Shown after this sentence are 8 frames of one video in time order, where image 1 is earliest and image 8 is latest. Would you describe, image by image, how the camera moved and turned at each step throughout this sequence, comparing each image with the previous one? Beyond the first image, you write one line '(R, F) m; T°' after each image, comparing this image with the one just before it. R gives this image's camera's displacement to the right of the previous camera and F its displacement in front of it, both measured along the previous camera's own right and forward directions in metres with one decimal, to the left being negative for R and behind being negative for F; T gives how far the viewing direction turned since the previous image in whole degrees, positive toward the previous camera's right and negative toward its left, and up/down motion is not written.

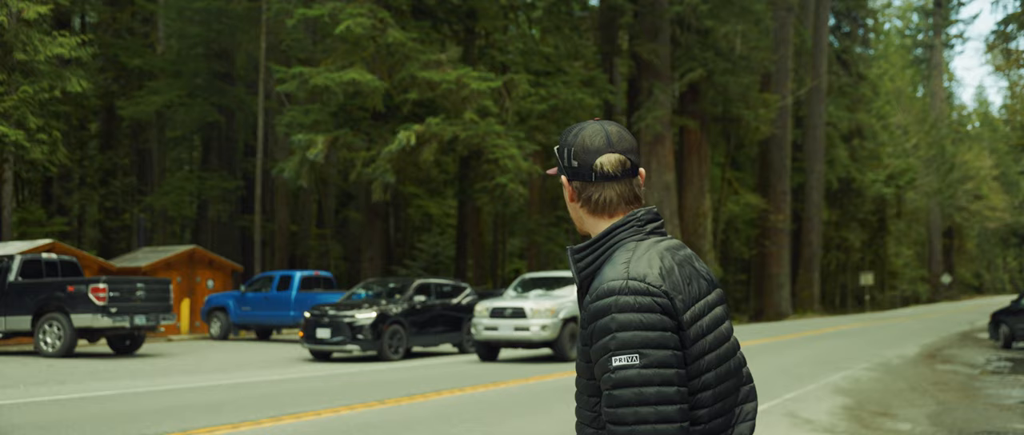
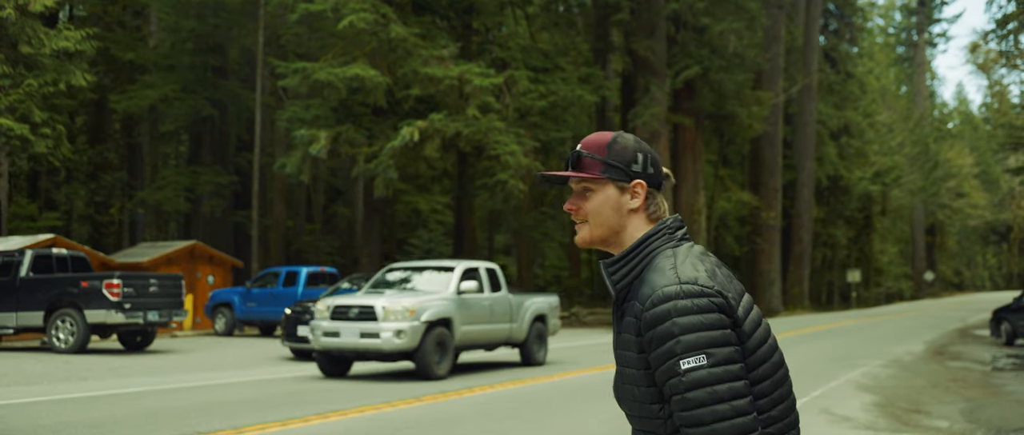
(-0.7, 0.0) m; +1°
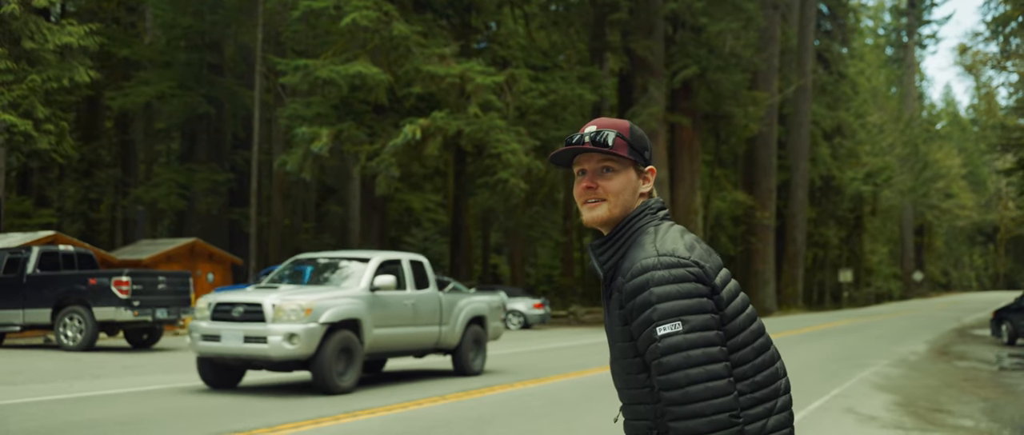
(-0.5, 0.0) m; +1°
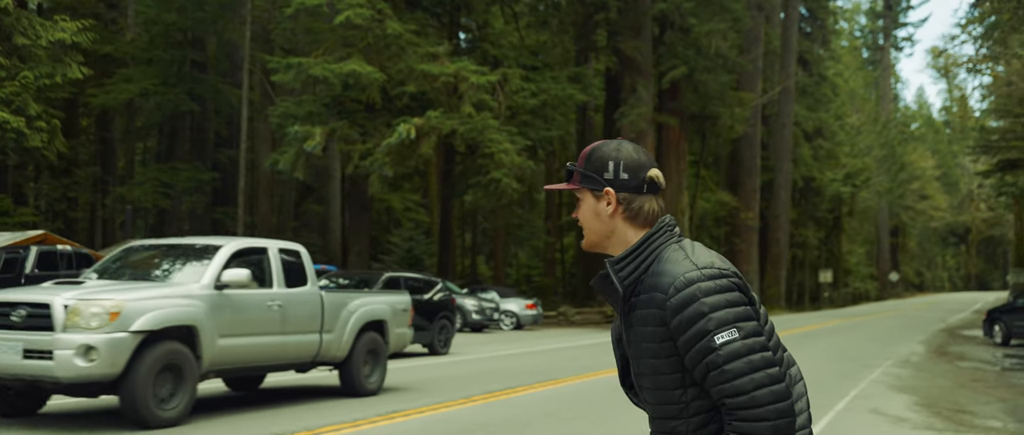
(-0.6, +0.1) m; +2°
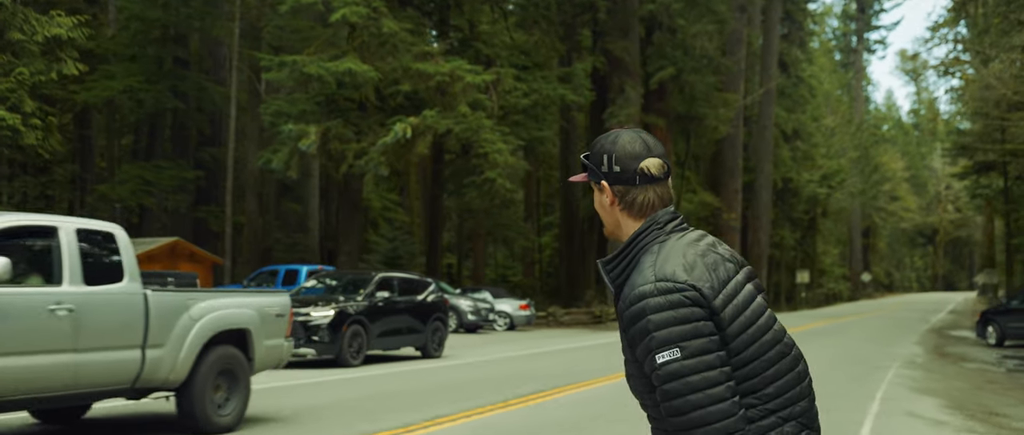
(-0.8, +0.1) m; +2°
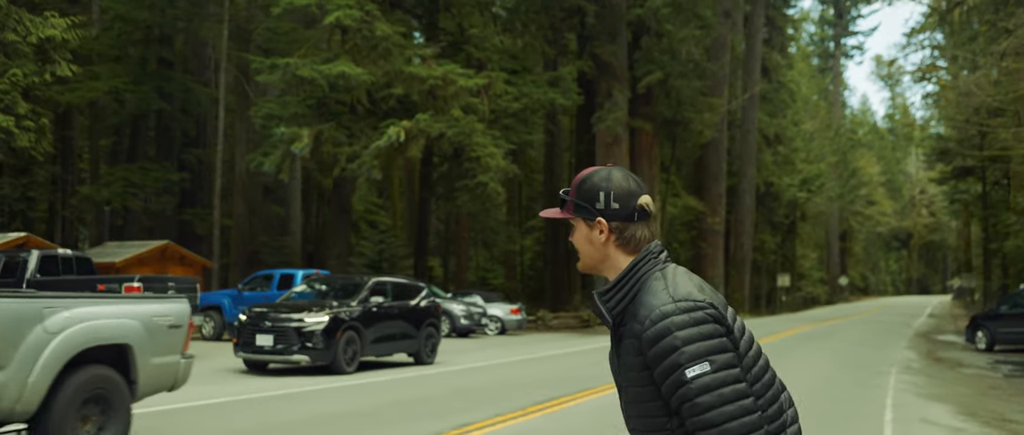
(-0.5, 0.0) m; +1°
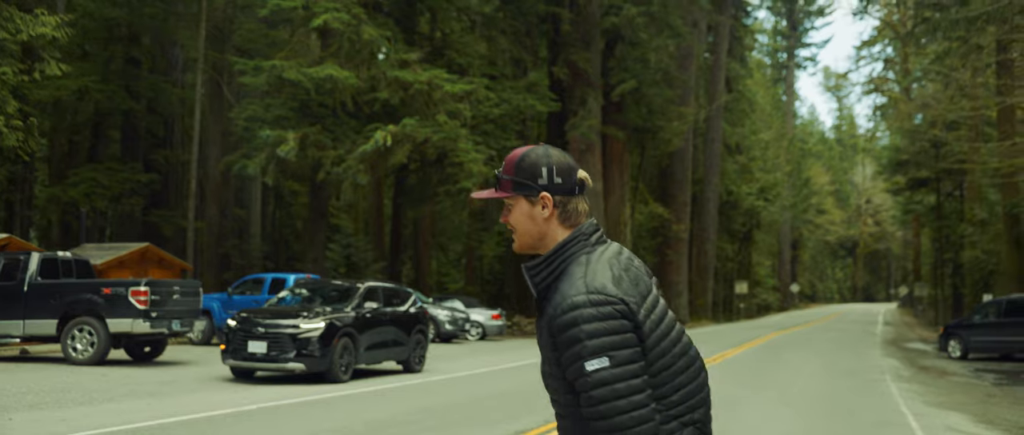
(-1.2, -0.1) m; +3°
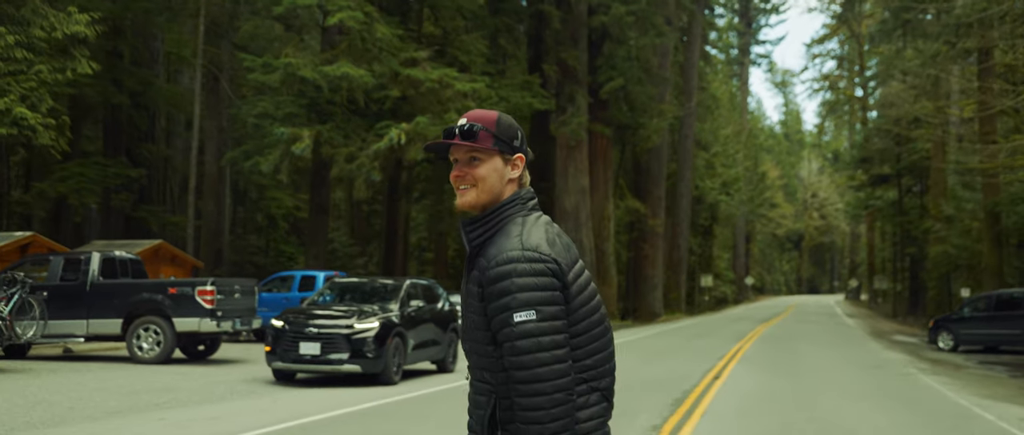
(-2.1, -0.4) m; +3°
